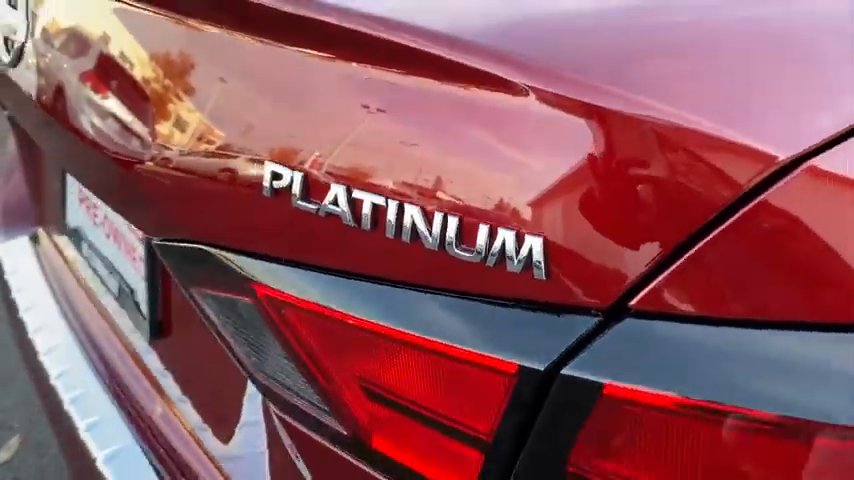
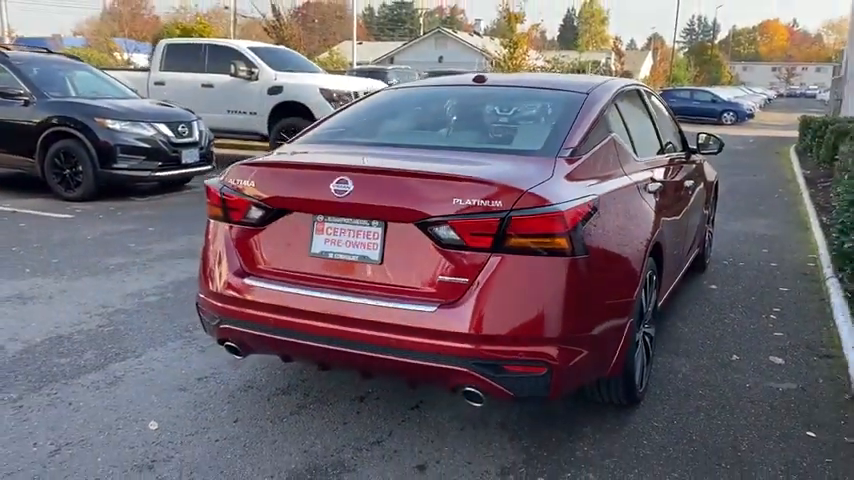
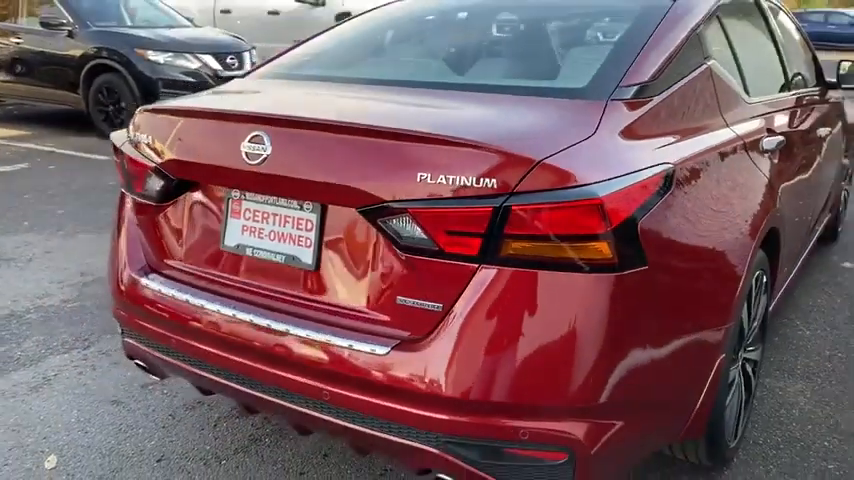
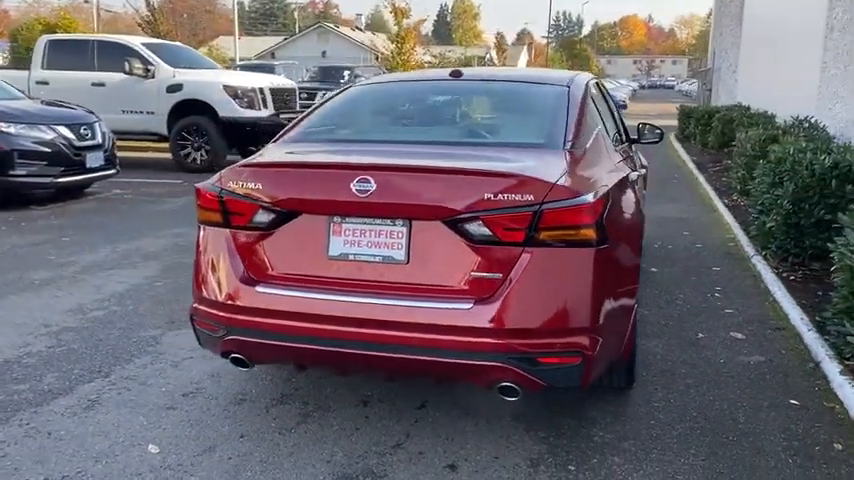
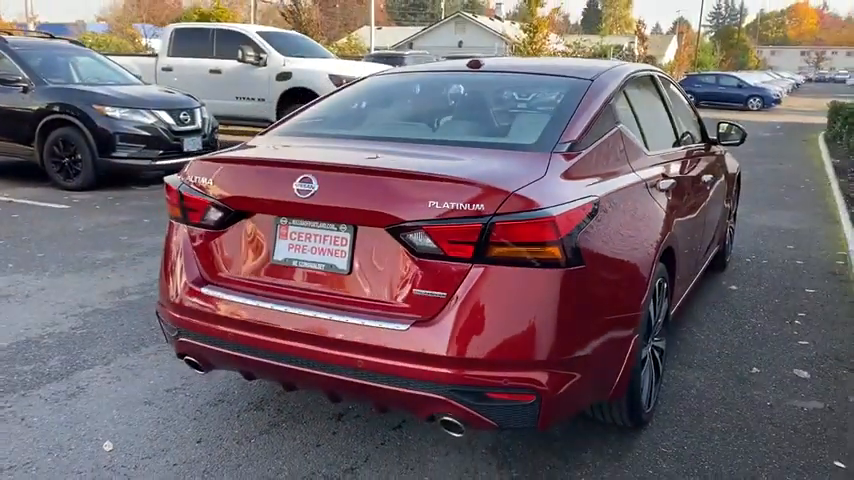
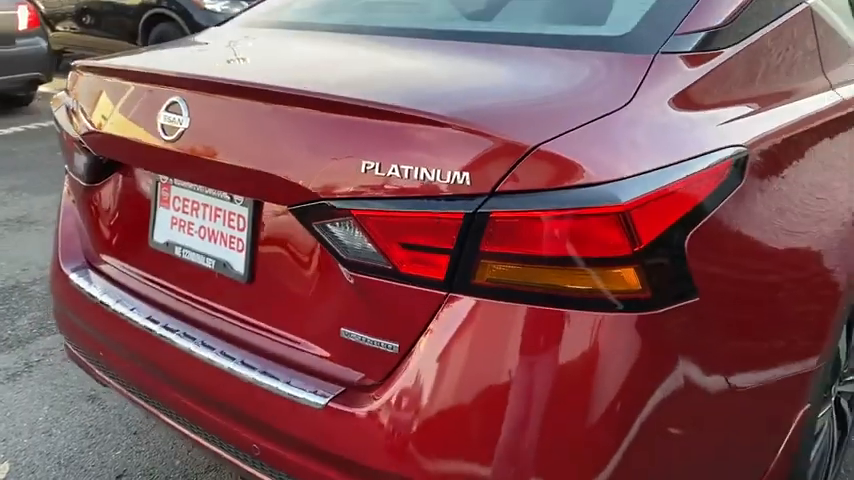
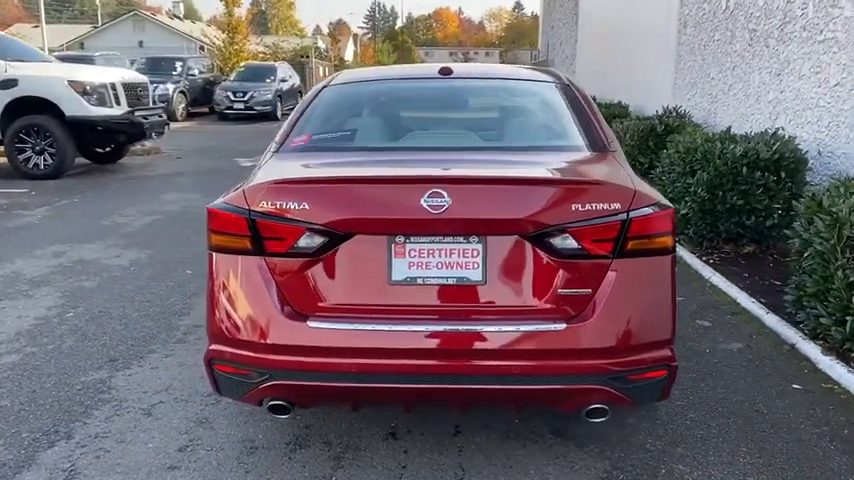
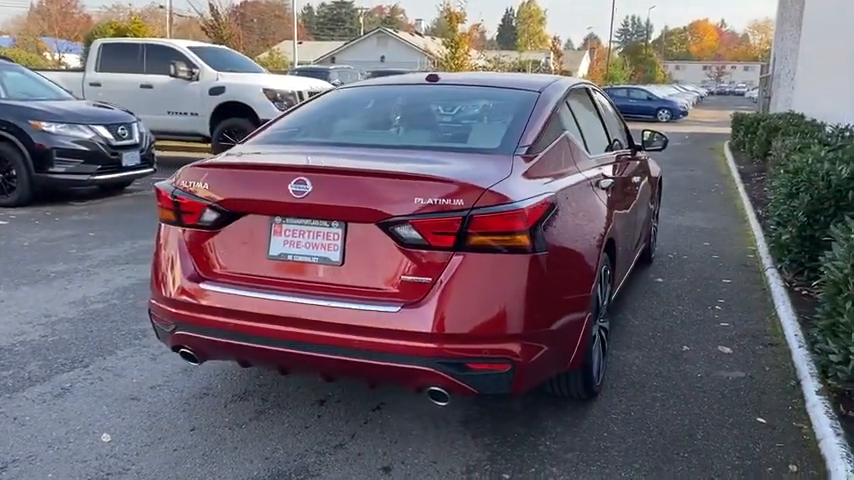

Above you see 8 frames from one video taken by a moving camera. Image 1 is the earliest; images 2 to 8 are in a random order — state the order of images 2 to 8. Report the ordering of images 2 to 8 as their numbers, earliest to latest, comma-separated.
6, 3, 5, 2, 8, 4, 7
